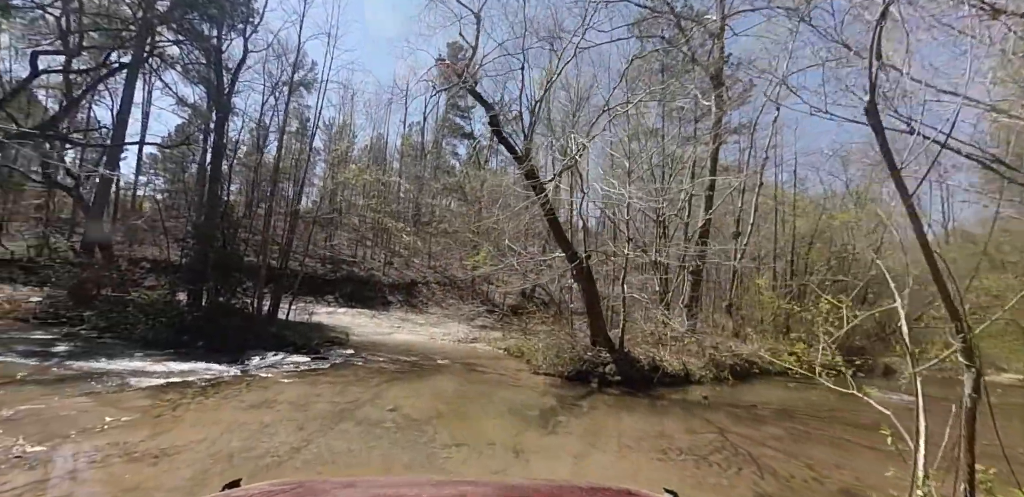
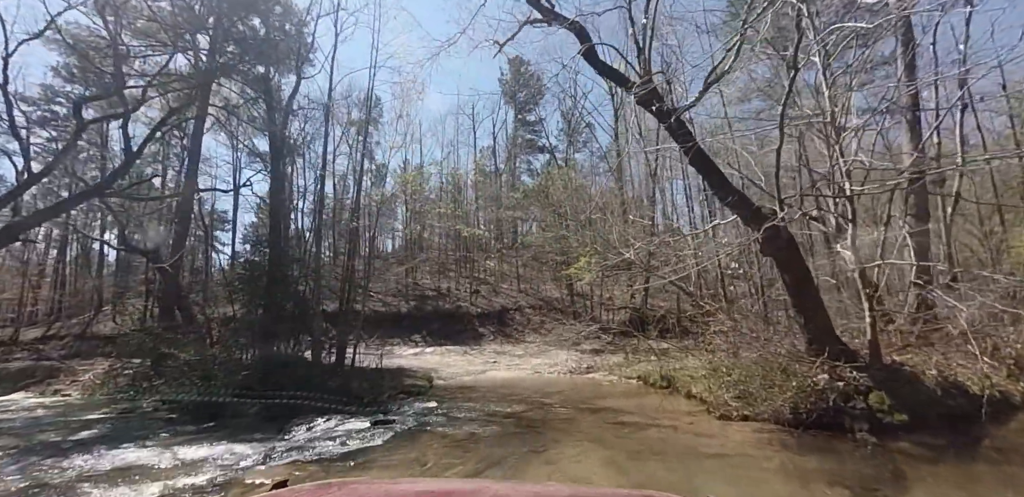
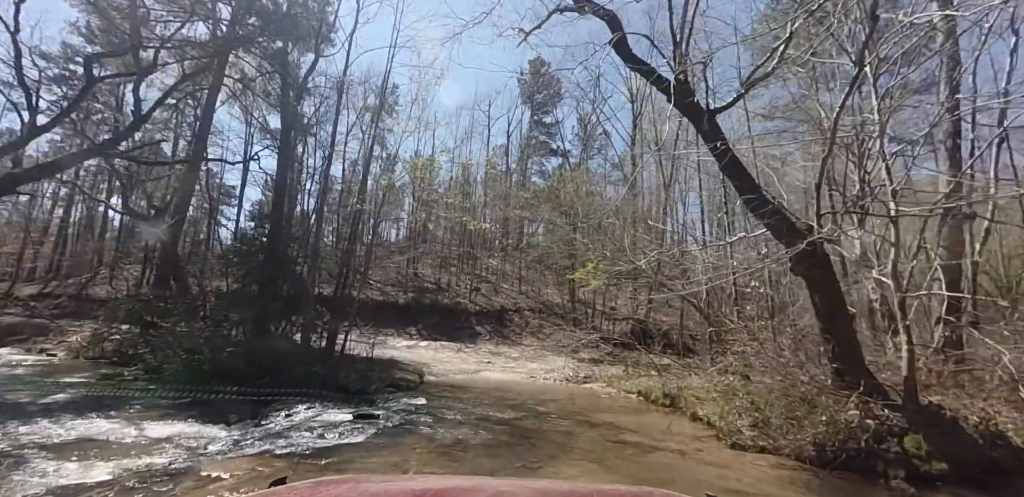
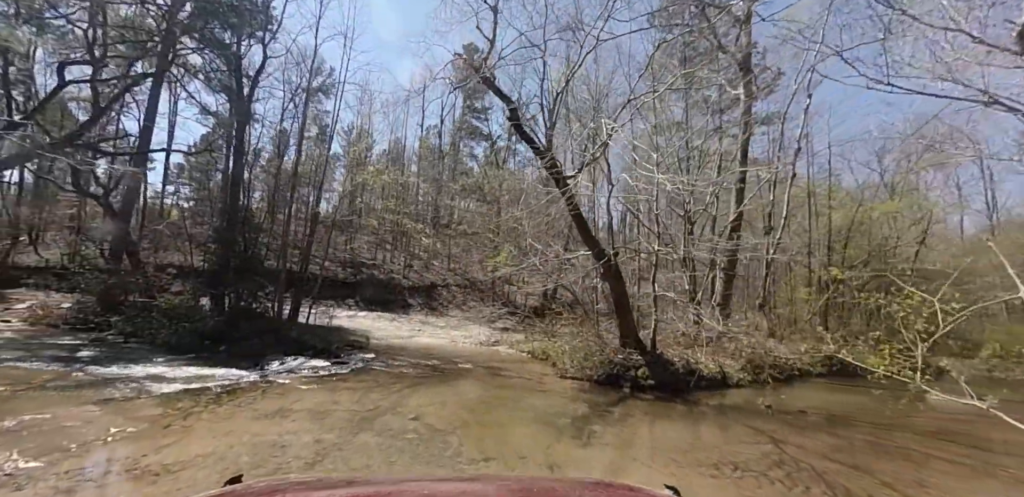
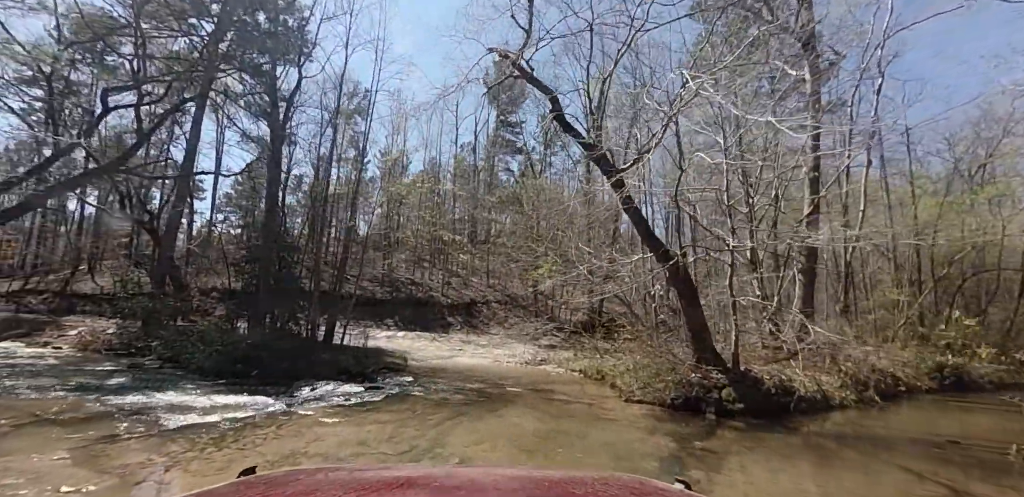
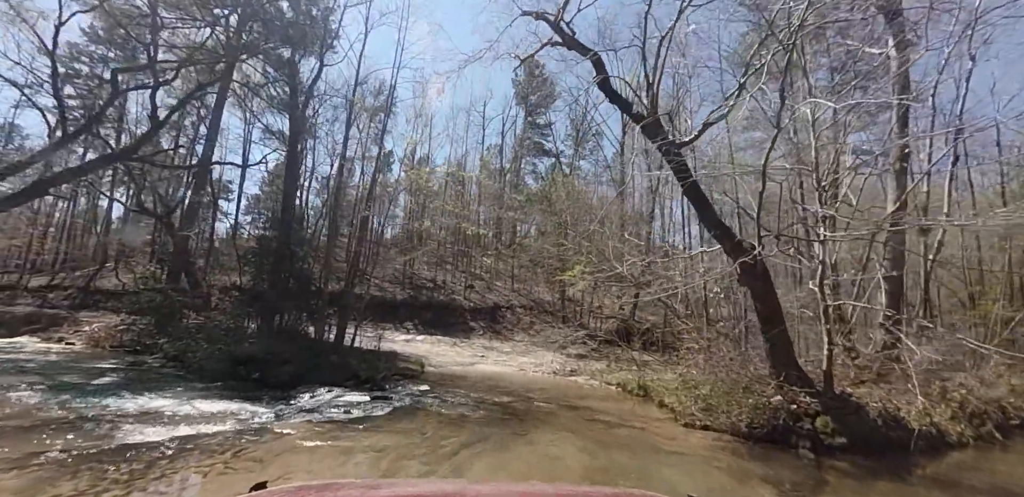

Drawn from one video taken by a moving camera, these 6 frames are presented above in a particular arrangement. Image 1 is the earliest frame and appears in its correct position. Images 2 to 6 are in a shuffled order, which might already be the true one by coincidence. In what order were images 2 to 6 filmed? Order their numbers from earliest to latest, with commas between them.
4, 5, 6, 2, 3
